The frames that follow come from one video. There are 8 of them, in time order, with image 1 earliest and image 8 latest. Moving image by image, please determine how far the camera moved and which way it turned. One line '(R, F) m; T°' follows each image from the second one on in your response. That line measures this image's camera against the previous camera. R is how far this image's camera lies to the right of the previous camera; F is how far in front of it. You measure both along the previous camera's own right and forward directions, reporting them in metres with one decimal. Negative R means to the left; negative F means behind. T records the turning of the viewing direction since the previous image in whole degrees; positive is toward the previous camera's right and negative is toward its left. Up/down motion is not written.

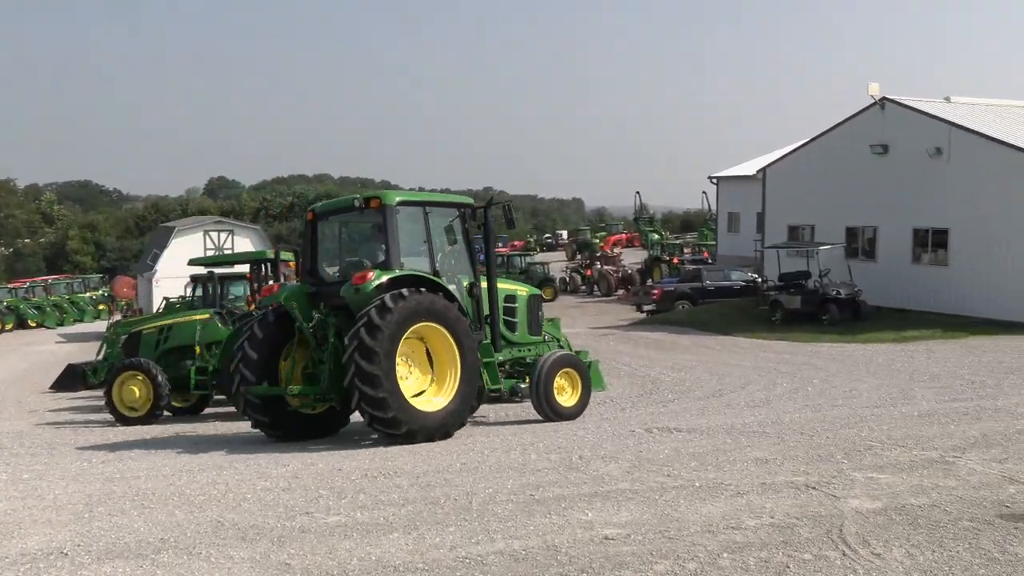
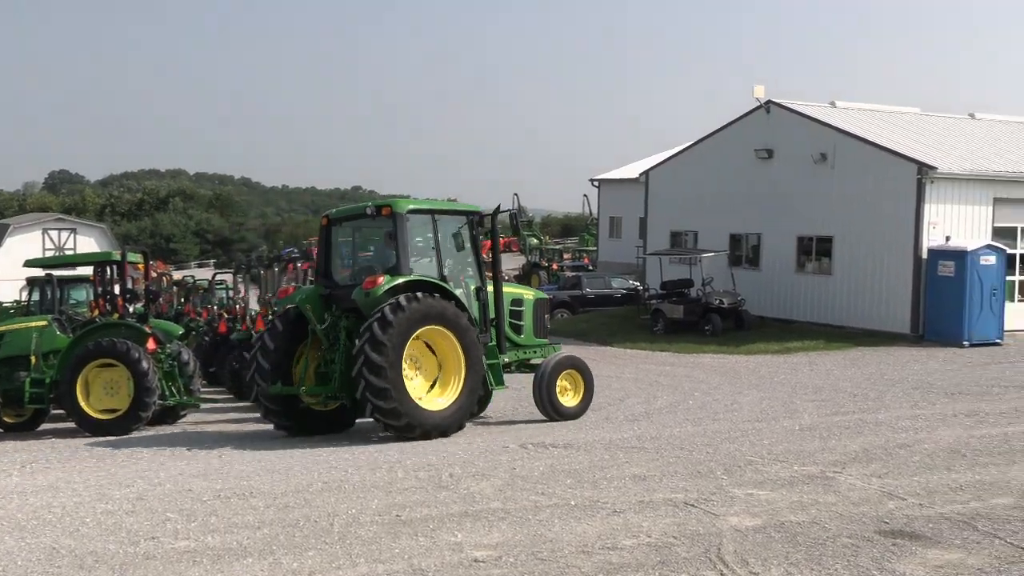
(+0.8, +0.7) m; +4°
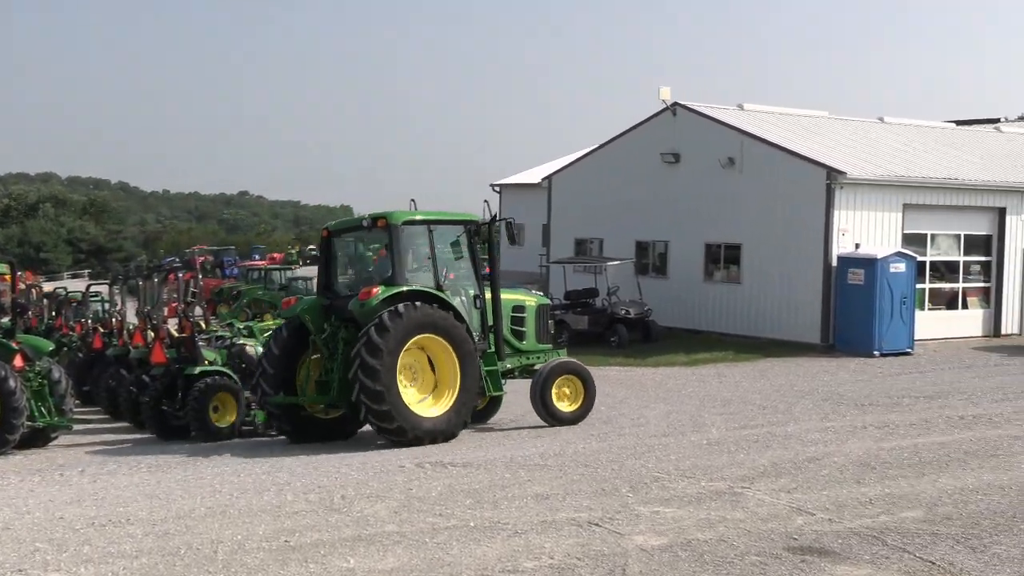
(+0.7, +0.5) m; +3°
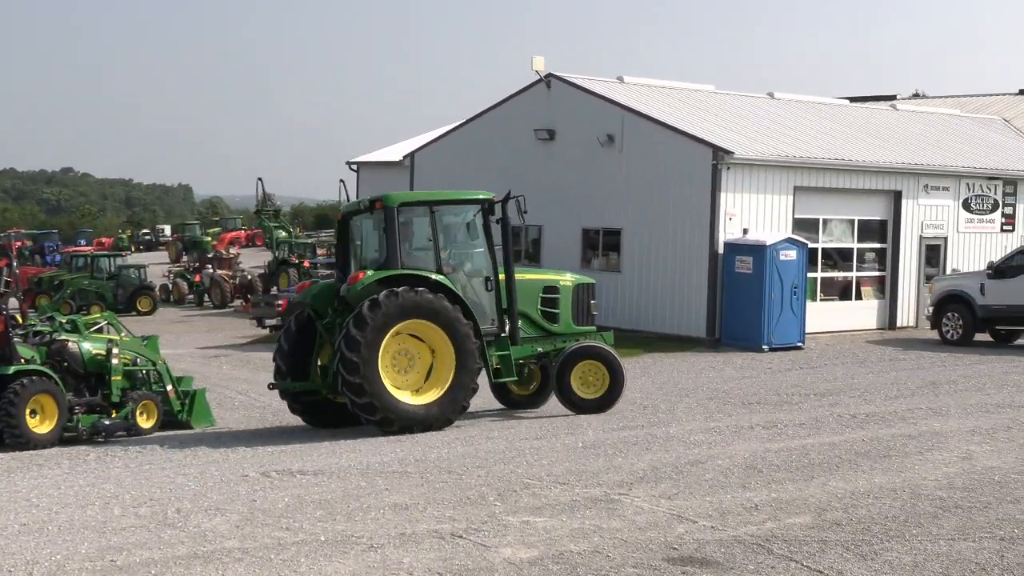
(+1.0, +1.0) m; +3°
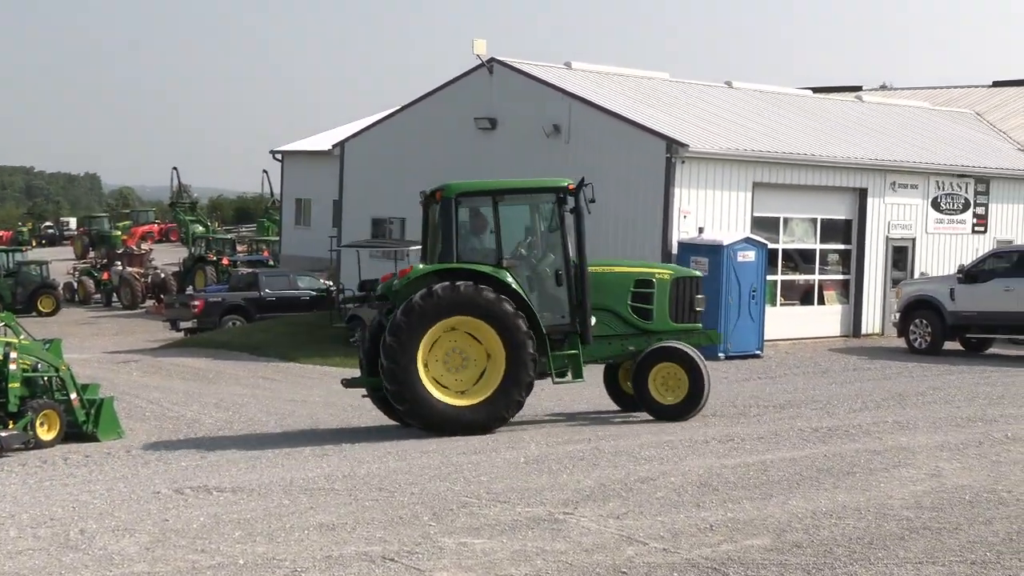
(+0.4, +0.7) m; +1°
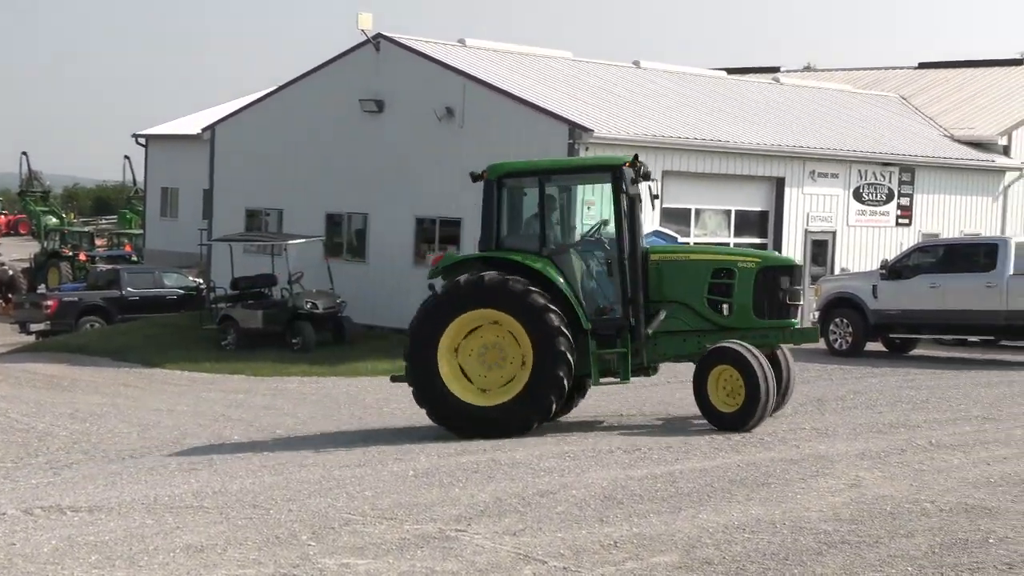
(+0.8, +0.7) m; +2°
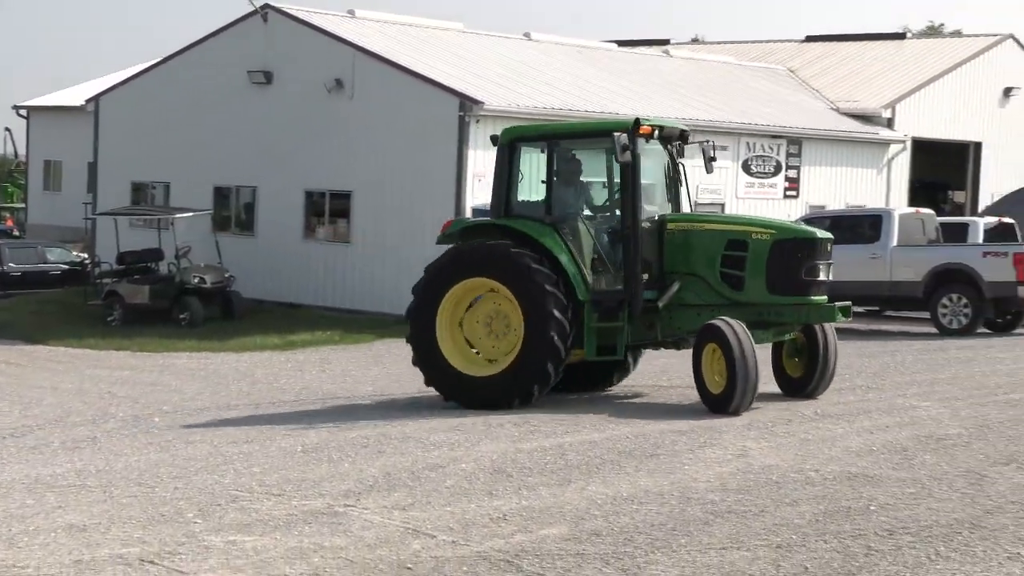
(+0.7, 0.0) m; +2°
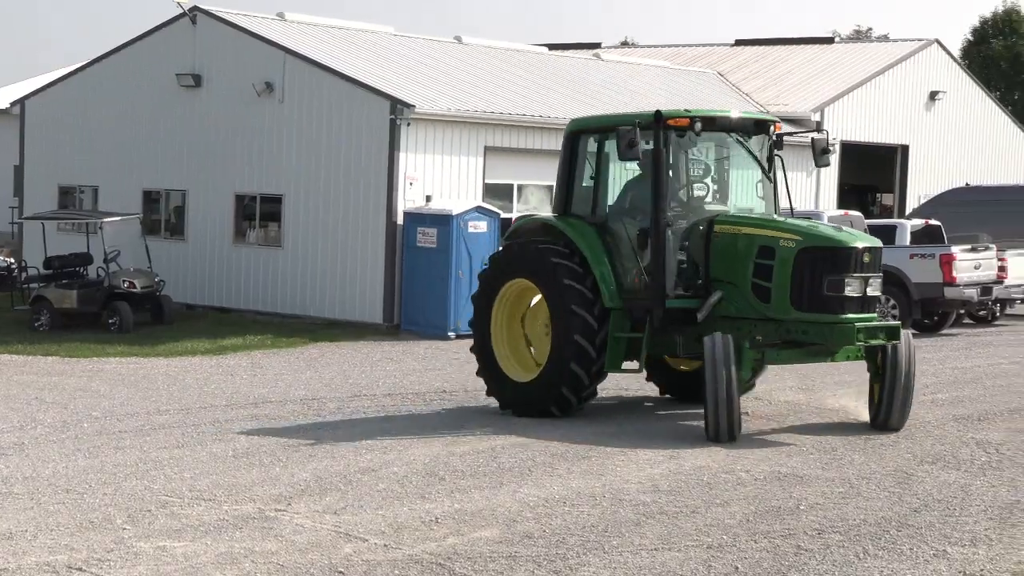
(+0.5, 0.0) m; +1°
